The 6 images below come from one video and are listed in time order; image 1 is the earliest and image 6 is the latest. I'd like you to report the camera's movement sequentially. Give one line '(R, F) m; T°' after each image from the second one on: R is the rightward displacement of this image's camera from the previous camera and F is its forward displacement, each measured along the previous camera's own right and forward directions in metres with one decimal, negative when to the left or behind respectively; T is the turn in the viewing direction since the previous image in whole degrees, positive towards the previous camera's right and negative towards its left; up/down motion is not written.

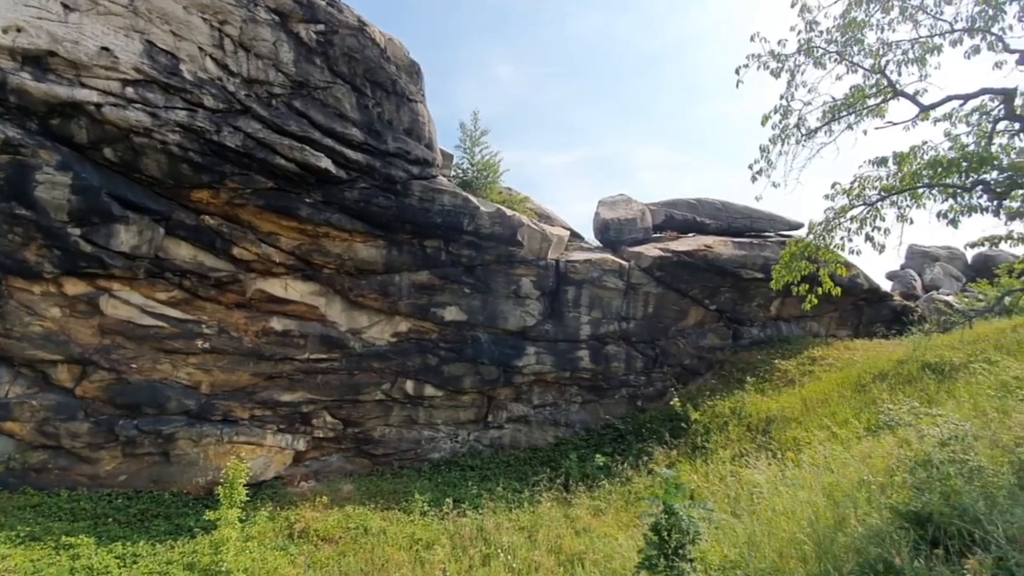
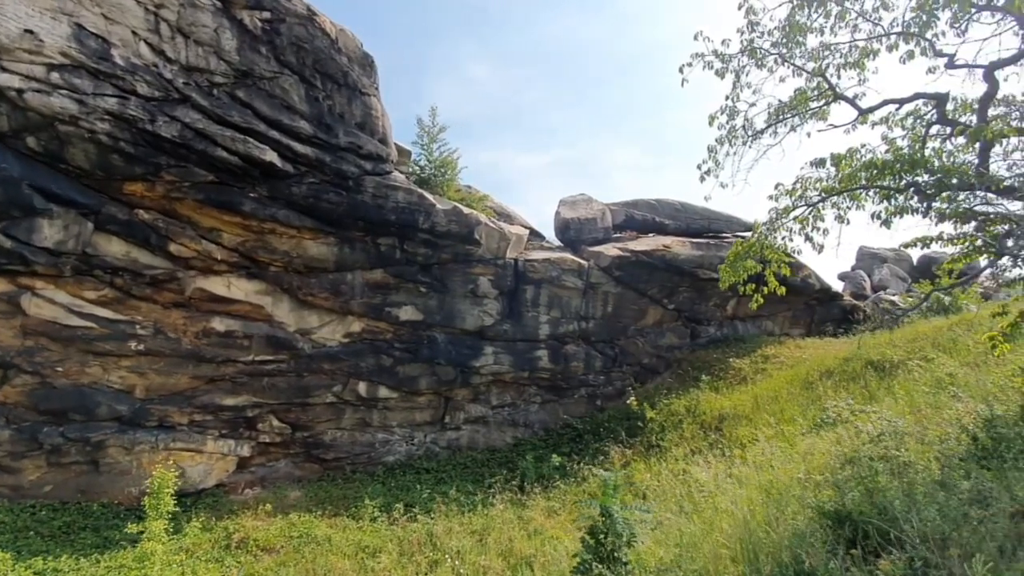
(+0.3, +0.1) m; +3°
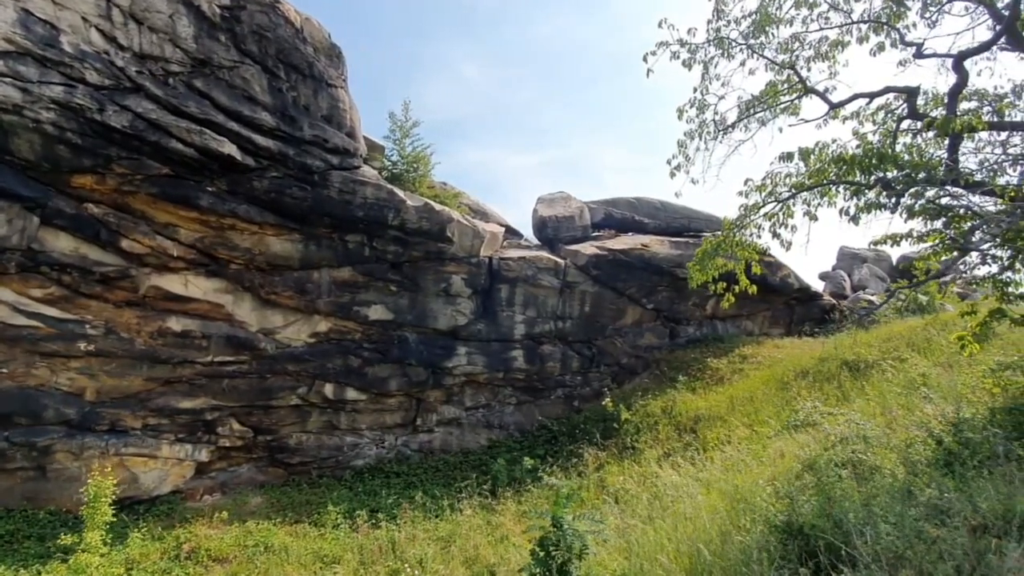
(+0.3, +0.3) m; +1°
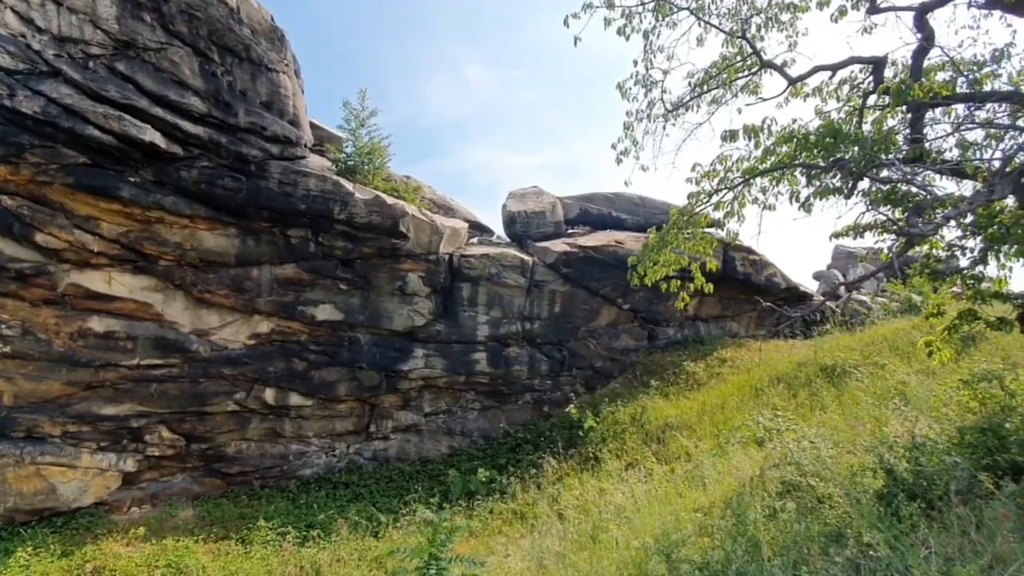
(+0.8, +0.7) m; 0°
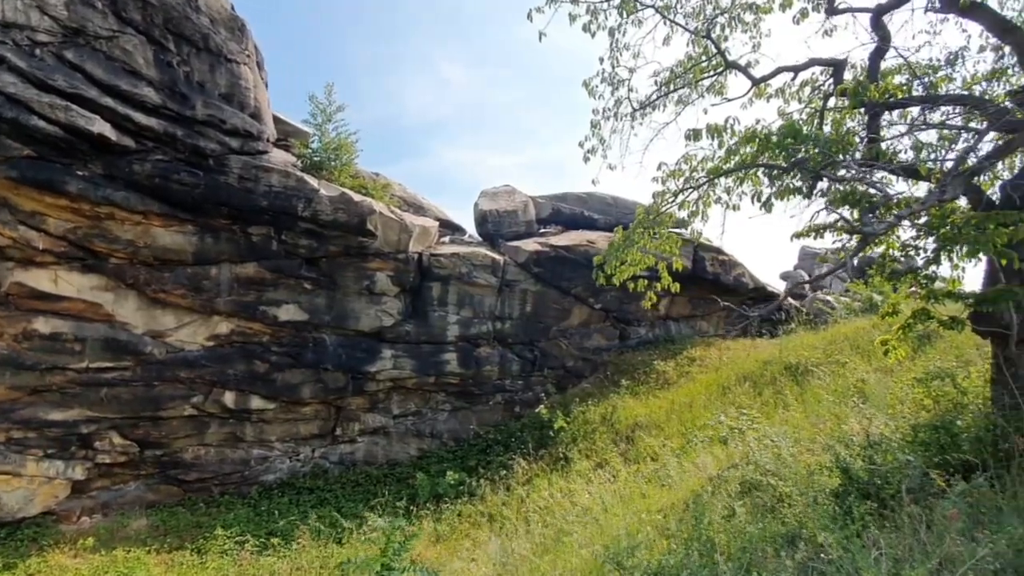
(+0.1, +0.1) m; +2°
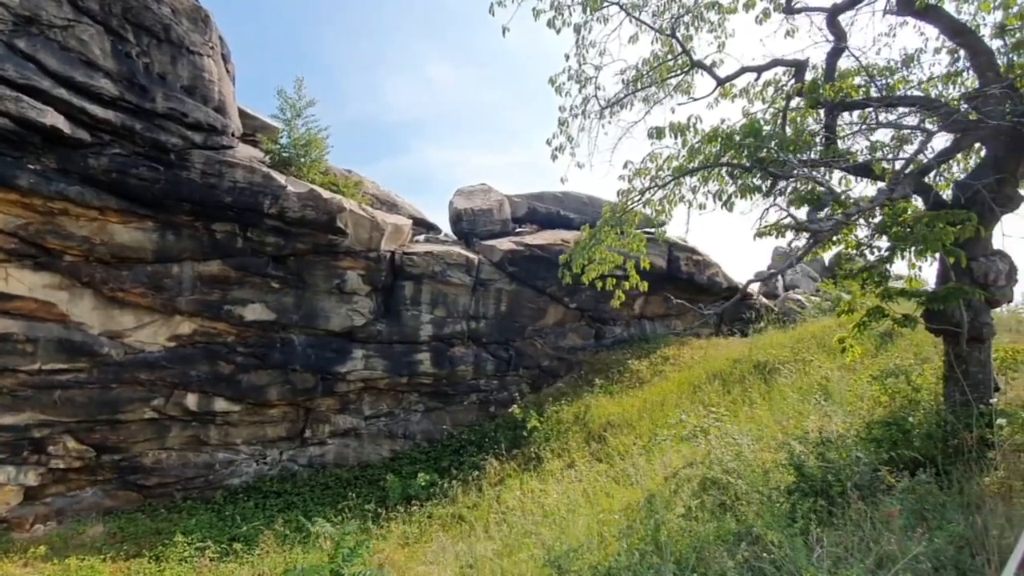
(+0.2, +0.1) m; +2°
